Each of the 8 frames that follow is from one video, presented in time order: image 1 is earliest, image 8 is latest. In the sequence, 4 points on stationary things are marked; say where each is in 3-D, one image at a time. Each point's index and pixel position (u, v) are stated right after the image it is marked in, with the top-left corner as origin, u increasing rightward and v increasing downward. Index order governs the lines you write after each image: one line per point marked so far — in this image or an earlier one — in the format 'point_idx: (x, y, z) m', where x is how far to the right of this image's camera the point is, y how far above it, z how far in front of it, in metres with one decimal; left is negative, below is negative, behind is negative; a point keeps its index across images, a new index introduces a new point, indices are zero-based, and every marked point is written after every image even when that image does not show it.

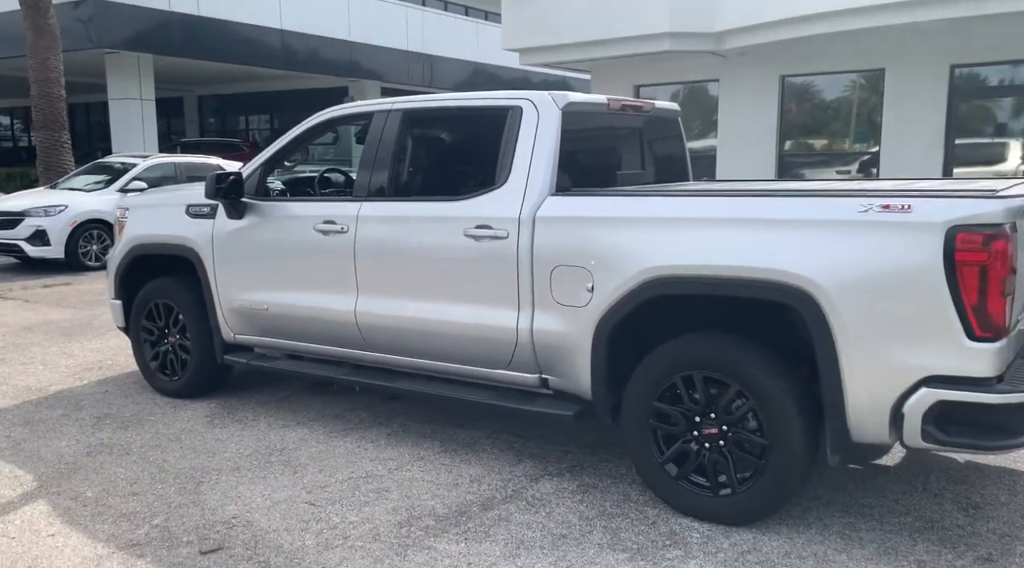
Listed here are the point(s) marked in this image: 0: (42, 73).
0: (-9.5, +4.3, +17.0) m
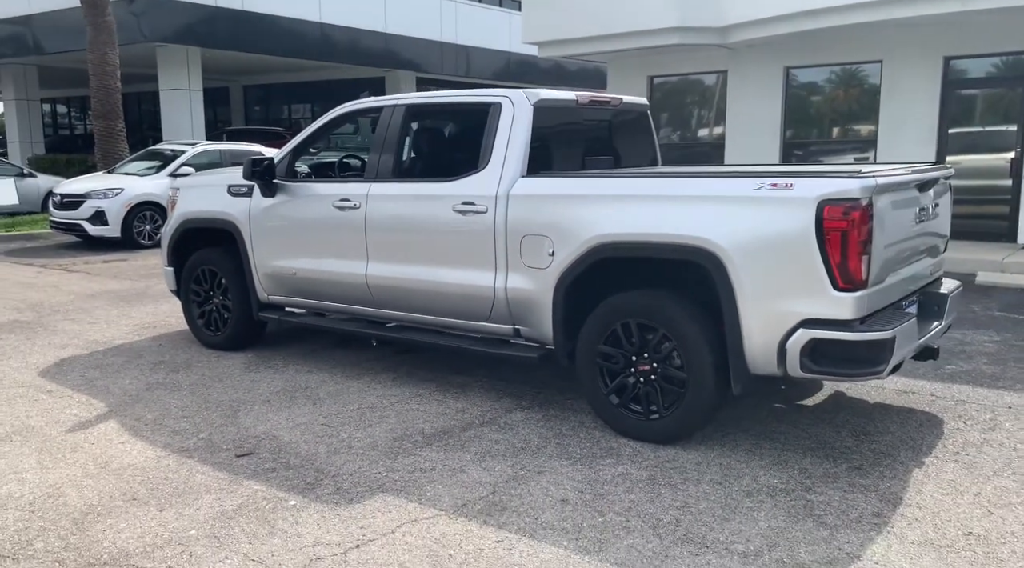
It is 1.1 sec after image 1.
0: (-9.0, +4.8, +18.3) m
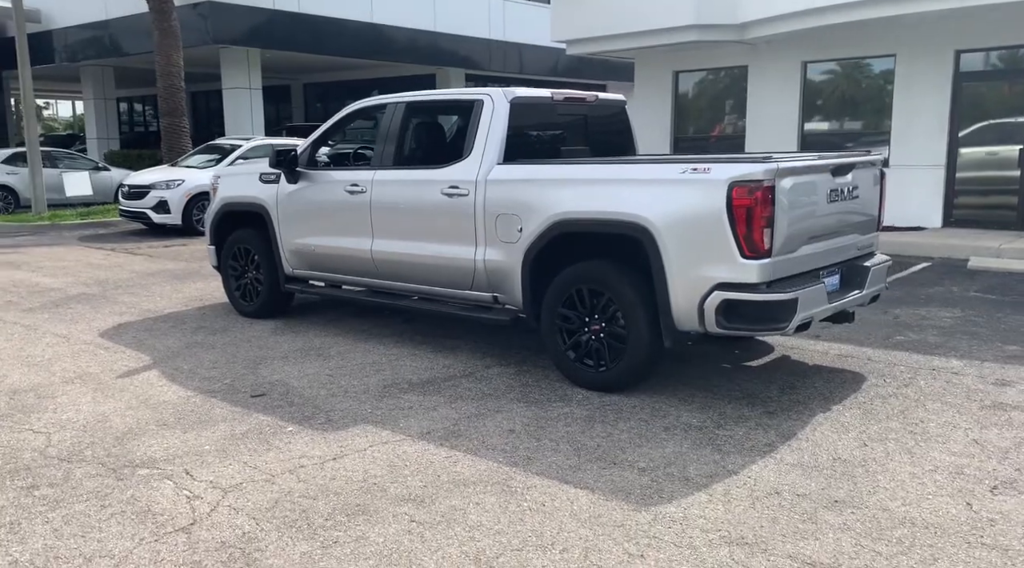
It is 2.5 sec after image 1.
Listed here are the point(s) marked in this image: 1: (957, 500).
0: (-8.2, +5.1, +19.7) m
1: (+2.0, -1.0, +3.8) m
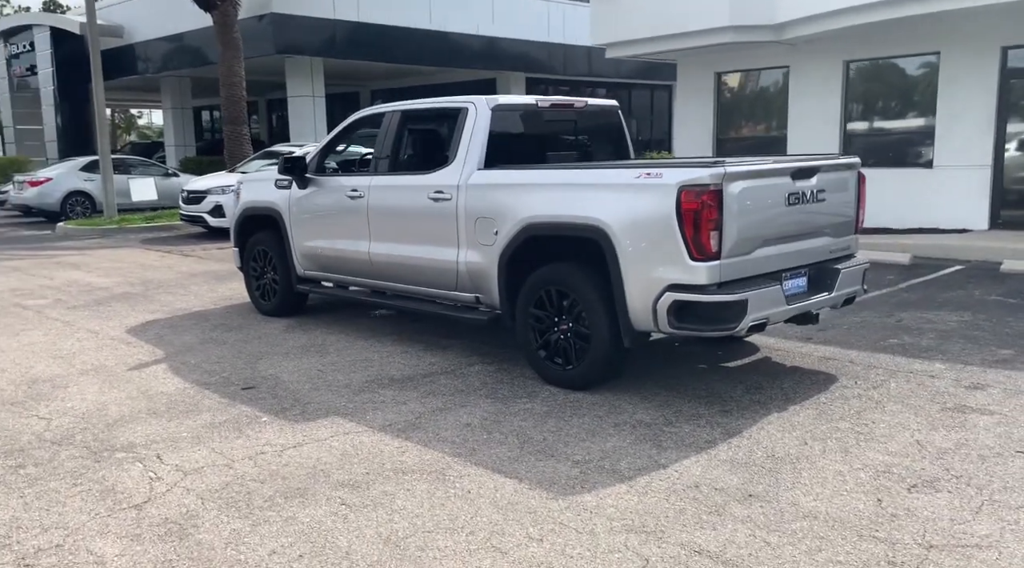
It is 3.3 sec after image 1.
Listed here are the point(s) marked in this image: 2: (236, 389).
0: (-7.1, +5.1, +20.6) m
1: (+1.6, -1.0, +3.8) m
2: (-2.0, -0.8, +6.0) m
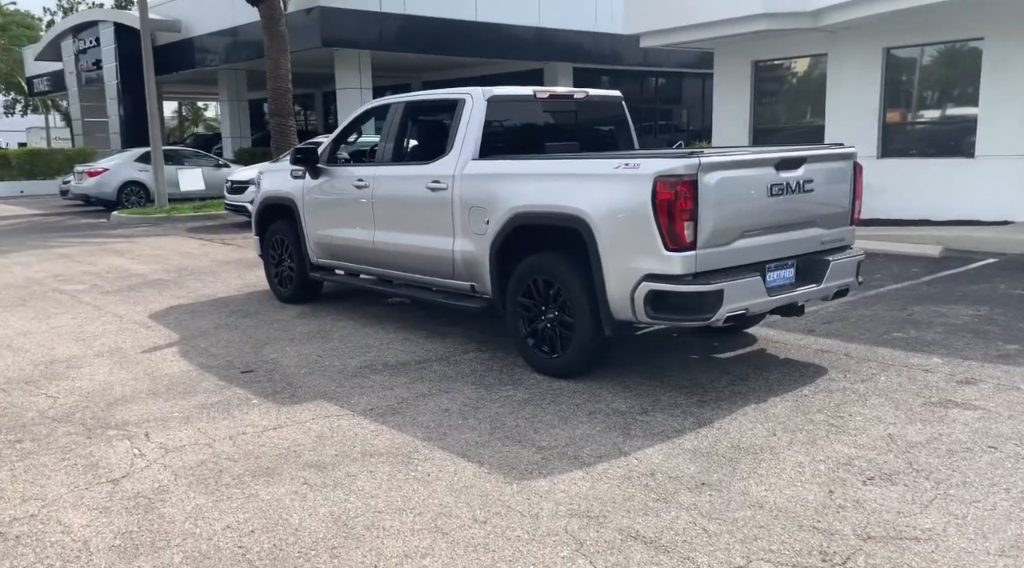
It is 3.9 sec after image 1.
0: (-6.1, +5.4, +21.1) m
1: (+1.4, -0.9, +3.8) m
2: (-2.1, -0.7, +6.2) m
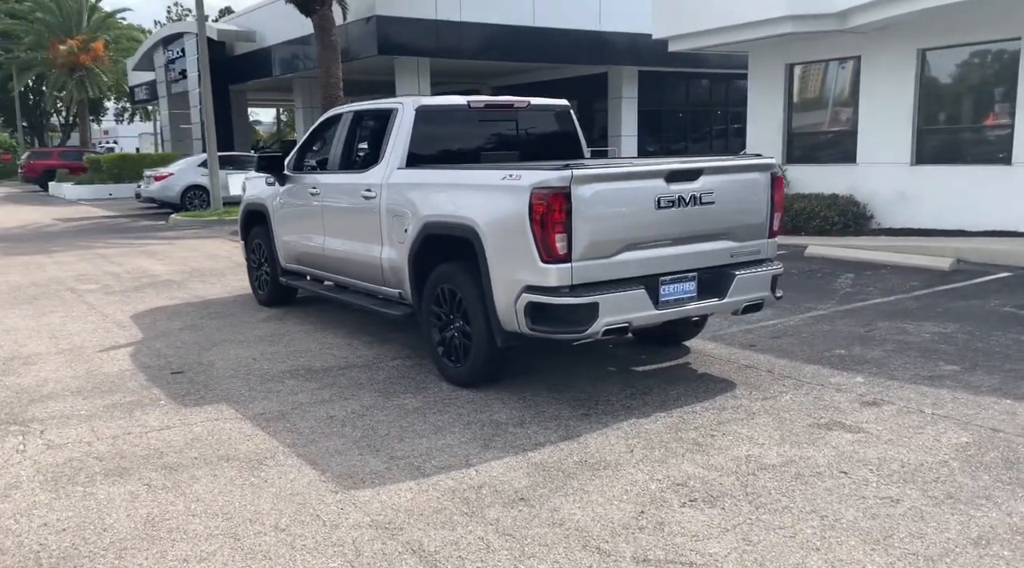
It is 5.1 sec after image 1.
0: (-5.1, +5.4, +21.6) m
1: (+0.5, -1.0, +3.7) m
2: (-2.7, -0.7, +6.4) m
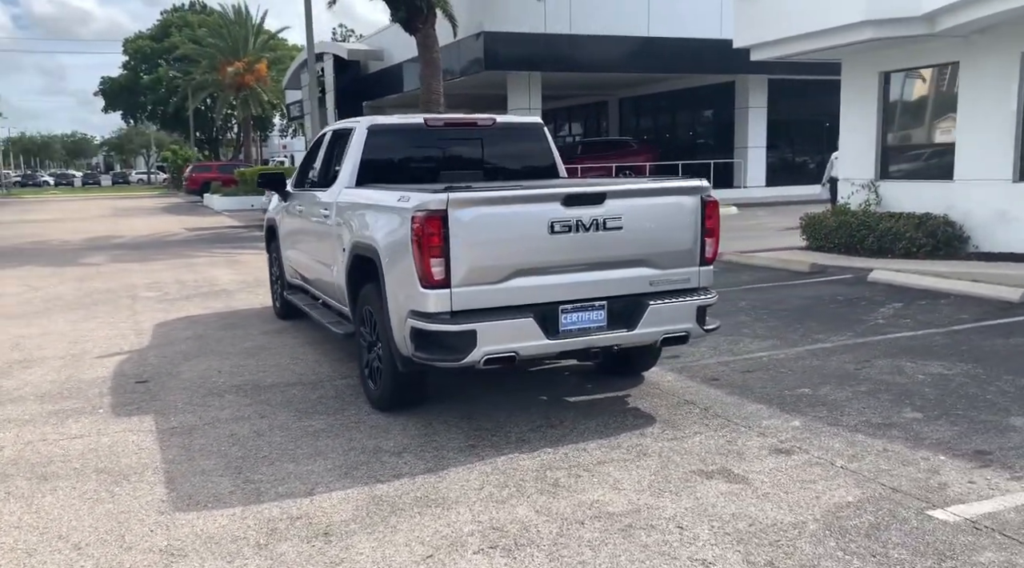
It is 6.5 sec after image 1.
0: (-2.7, +5.0, +22.2) m
1: (-0.4, -1.1, +3.5) m
2: (-3.0, -0.8, +6.7) m
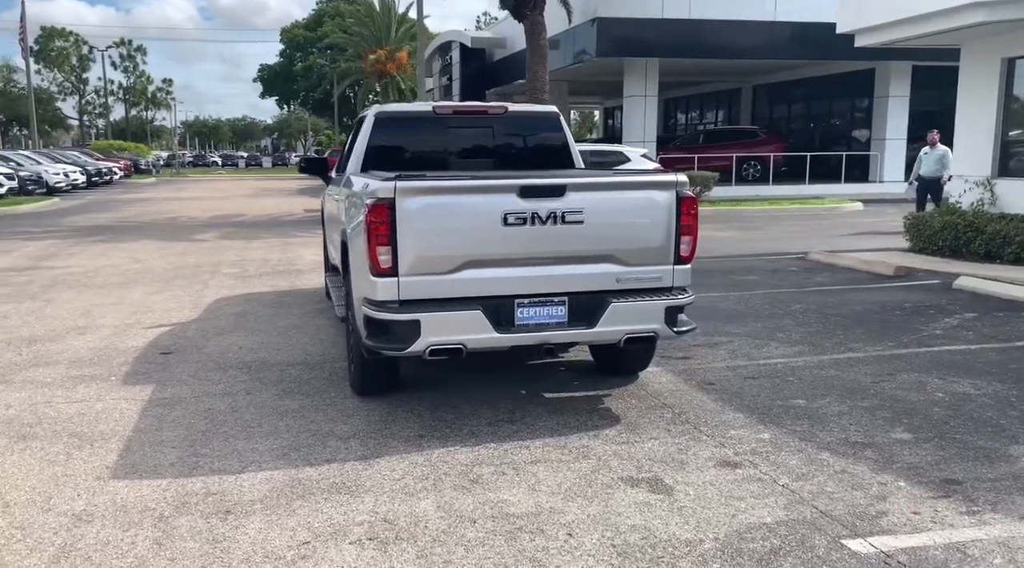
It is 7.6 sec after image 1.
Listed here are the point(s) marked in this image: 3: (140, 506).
0: (0.0, +5.4, +22.3) m
1: (-0.9, -1.1, +3.5) m
2: (-3.0, -0.6, +7.1) m
3: (-1.7, -1.0, +3.9) m
